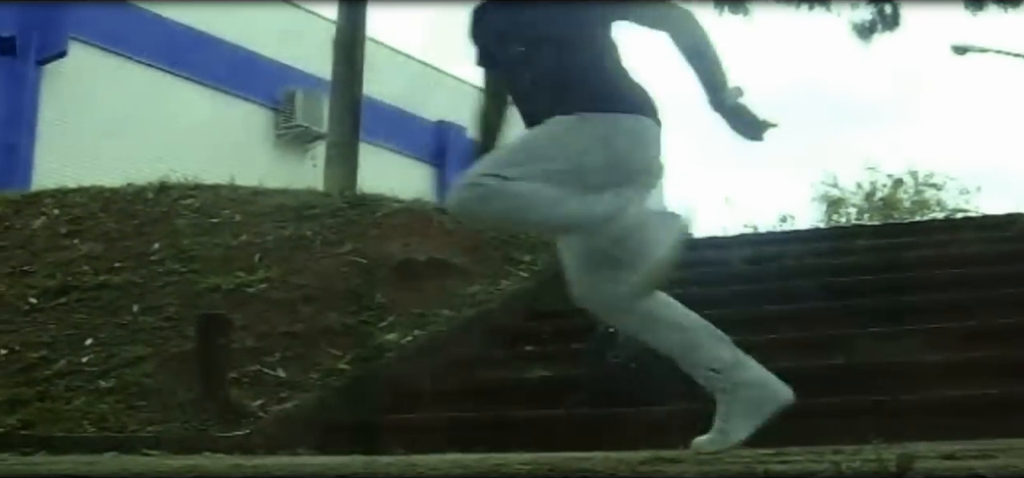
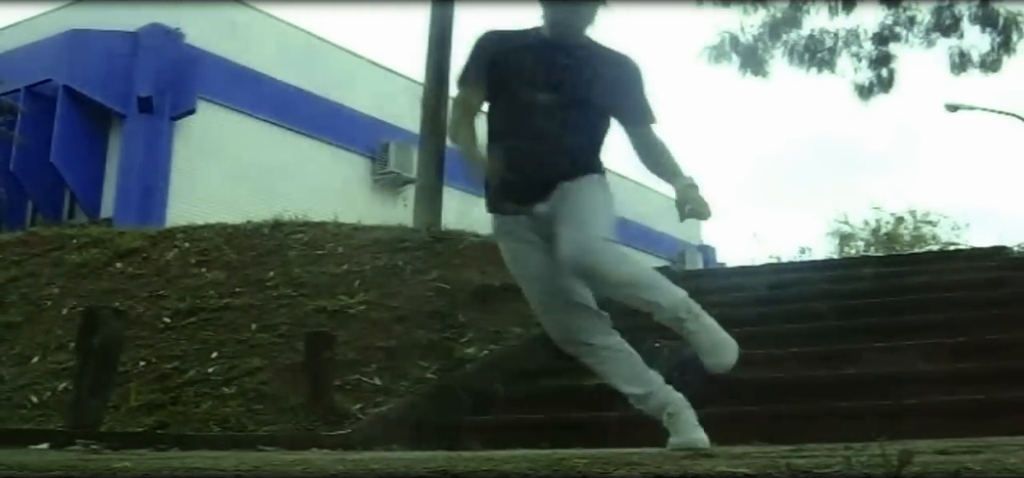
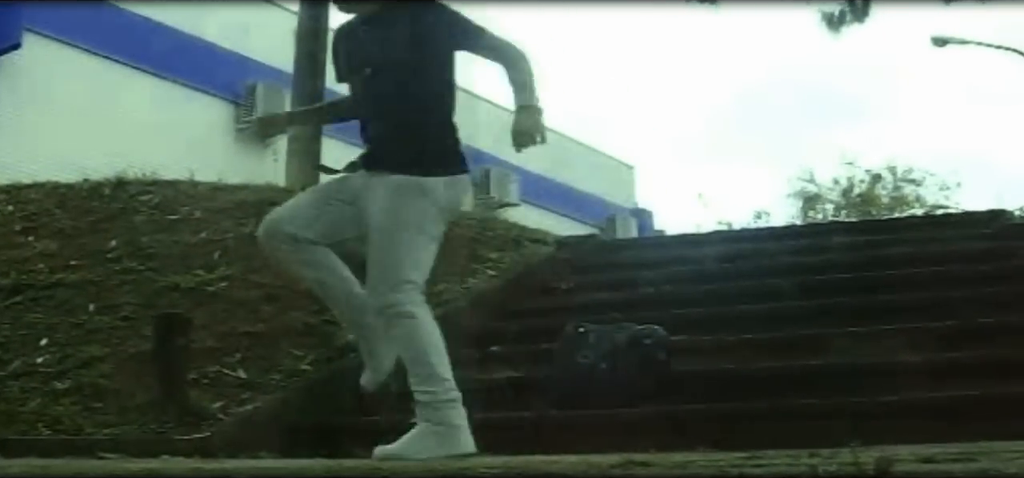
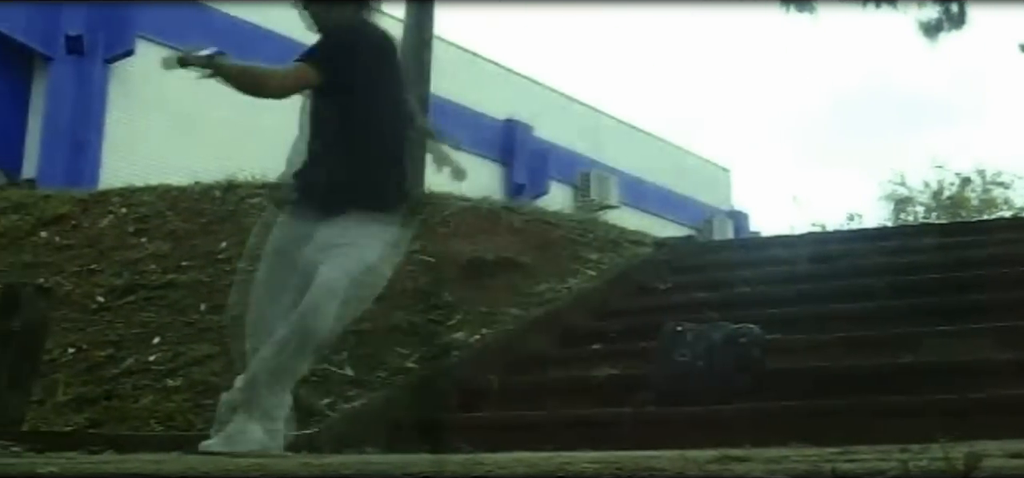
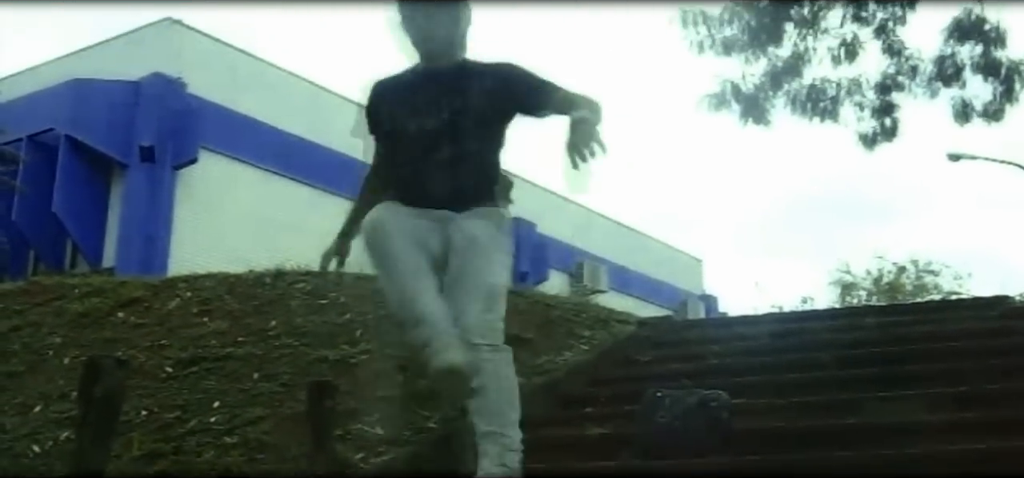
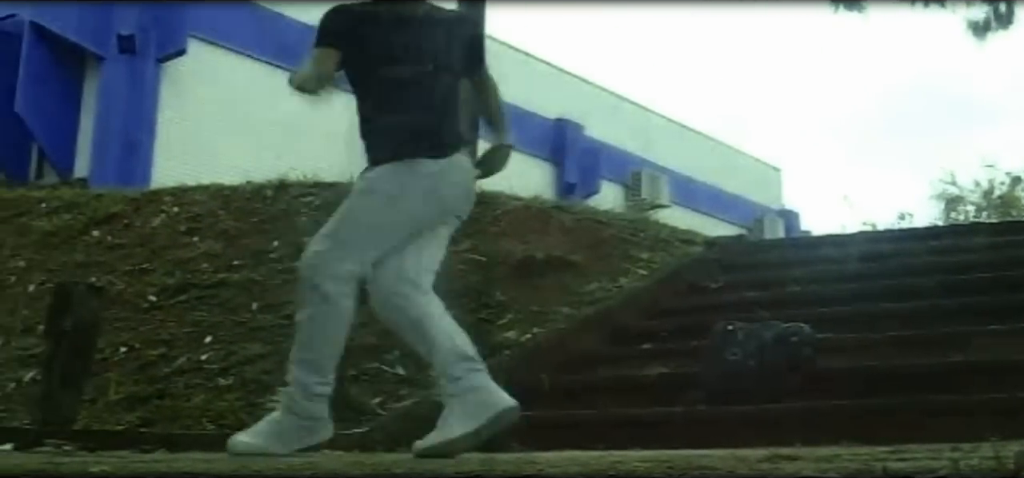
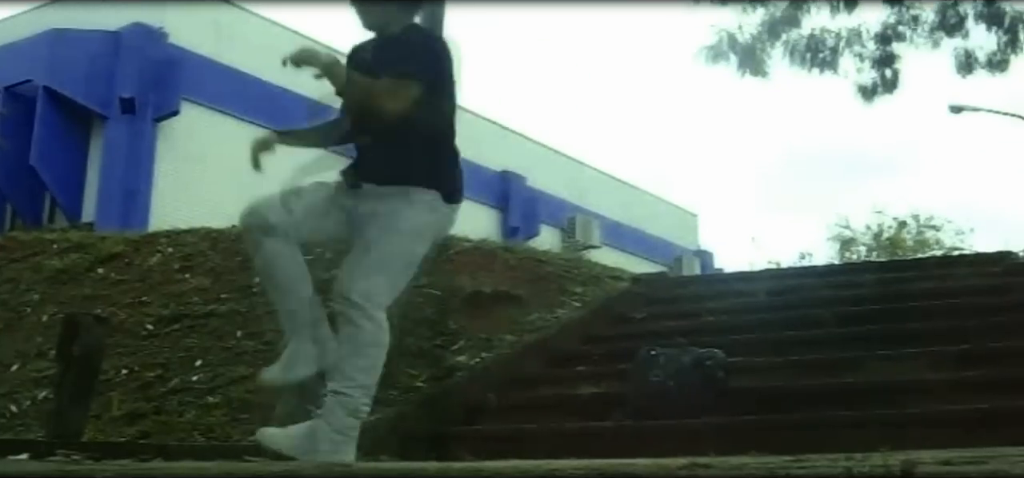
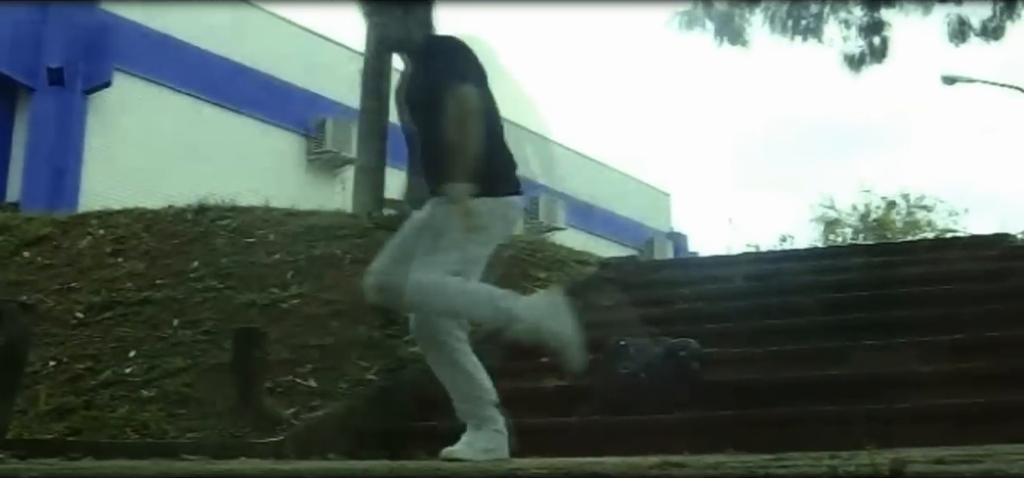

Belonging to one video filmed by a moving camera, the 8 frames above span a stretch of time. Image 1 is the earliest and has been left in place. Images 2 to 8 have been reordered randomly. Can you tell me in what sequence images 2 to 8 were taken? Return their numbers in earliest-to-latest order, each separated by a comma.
4, 6, 2, 5, 7, 8, 3
